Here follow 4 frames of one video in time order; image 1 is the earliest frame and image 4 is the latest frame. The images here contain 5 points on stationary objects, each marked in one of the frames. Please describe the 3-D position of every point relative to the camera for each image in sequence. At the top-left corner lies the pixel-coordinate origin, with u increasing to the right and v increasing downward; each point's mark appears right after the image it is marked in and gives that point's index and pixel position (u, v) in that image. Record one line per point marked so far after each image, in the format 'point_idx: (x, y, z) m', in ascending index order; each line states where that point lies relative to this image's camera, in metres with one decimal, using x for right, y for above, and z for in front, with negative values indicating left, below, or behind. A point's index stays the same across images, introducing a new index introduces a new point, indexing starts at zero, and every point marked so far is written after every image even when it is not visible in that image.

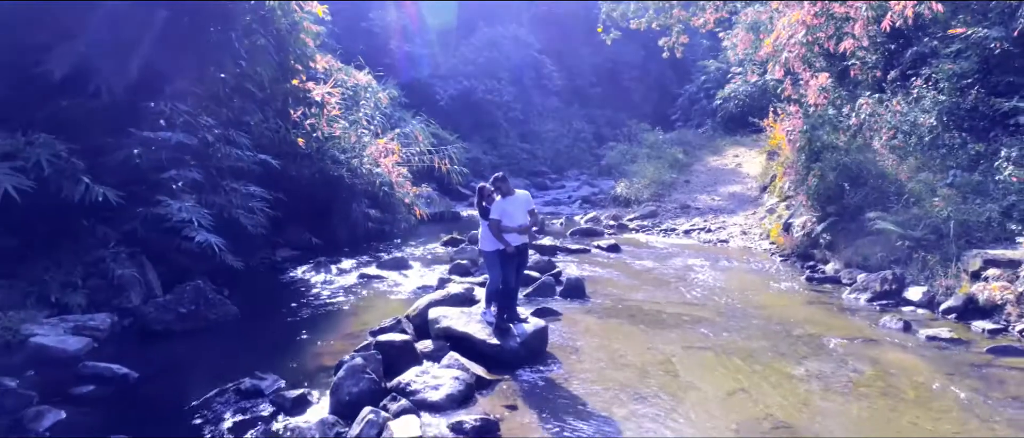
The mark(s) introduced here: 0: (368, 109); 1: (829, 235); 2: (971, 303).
0: (-3.5, +2.6, +18.3) m
1: (+5.6, -0.3, +13.3) m
2: (+5.7, -1.1, +9.2) m
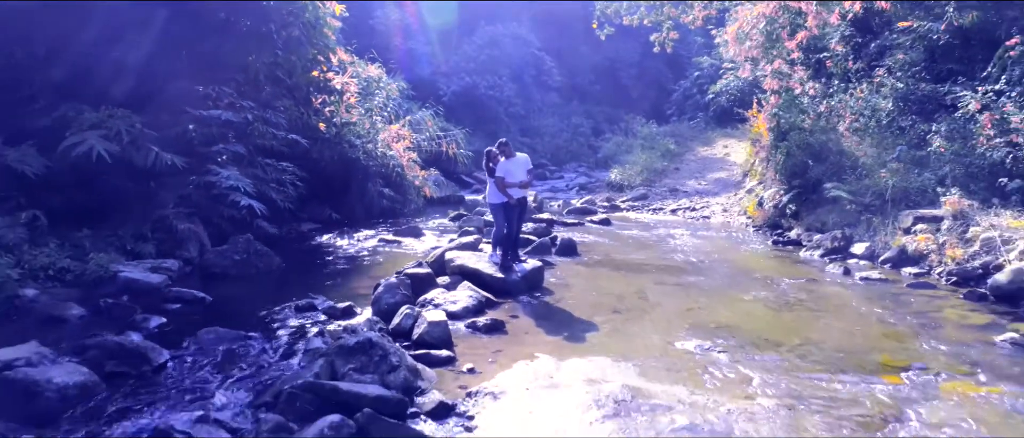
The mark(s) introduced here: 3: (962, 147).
0: (-3.4, +3.2, +20.0) m
1: (+5.6, +0.3, +15.0) m
2: (+5.7, -0.5, +11.0) m
3: (+7.0, +1.1, +11.7) m
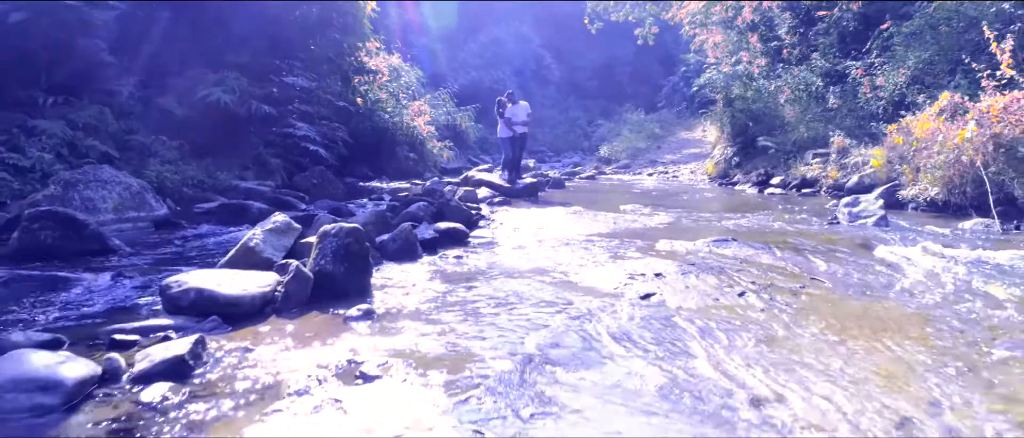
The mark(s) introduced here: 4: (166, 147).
0: (-3.4, +4.4, +24.1) m
1: (+5.7, +1.5, +19.0) m
2: (+5.8, +0.8, +15.0) m
3: (+7.1, +2.4, +15.8) m
4: (-5.9, +1.2, +12.9) m
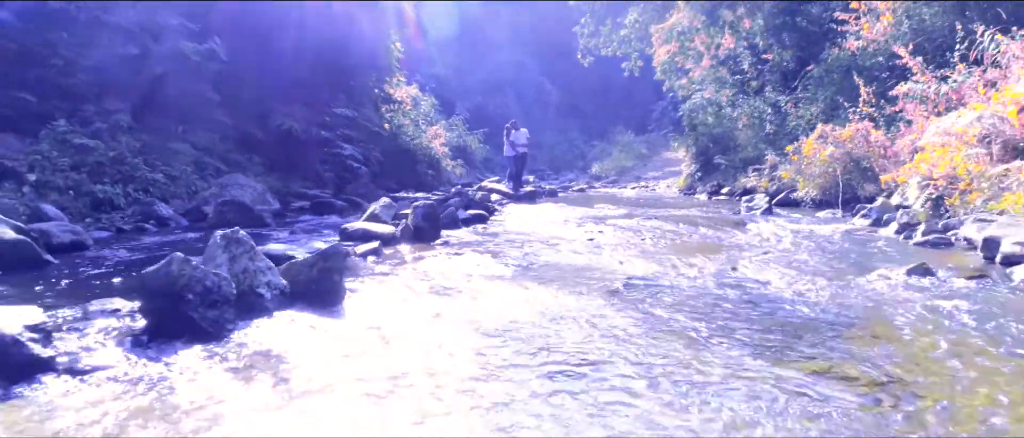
0: (-3.2, +4.2, +28.3) m
1: (+5.8, +1.4, +23.2) m
2: (+5.9, +0.8, +19.1) m
3: (+7.2, +2.4, +19.9) m
4: (-5.8, +1.3, +17.1) m
